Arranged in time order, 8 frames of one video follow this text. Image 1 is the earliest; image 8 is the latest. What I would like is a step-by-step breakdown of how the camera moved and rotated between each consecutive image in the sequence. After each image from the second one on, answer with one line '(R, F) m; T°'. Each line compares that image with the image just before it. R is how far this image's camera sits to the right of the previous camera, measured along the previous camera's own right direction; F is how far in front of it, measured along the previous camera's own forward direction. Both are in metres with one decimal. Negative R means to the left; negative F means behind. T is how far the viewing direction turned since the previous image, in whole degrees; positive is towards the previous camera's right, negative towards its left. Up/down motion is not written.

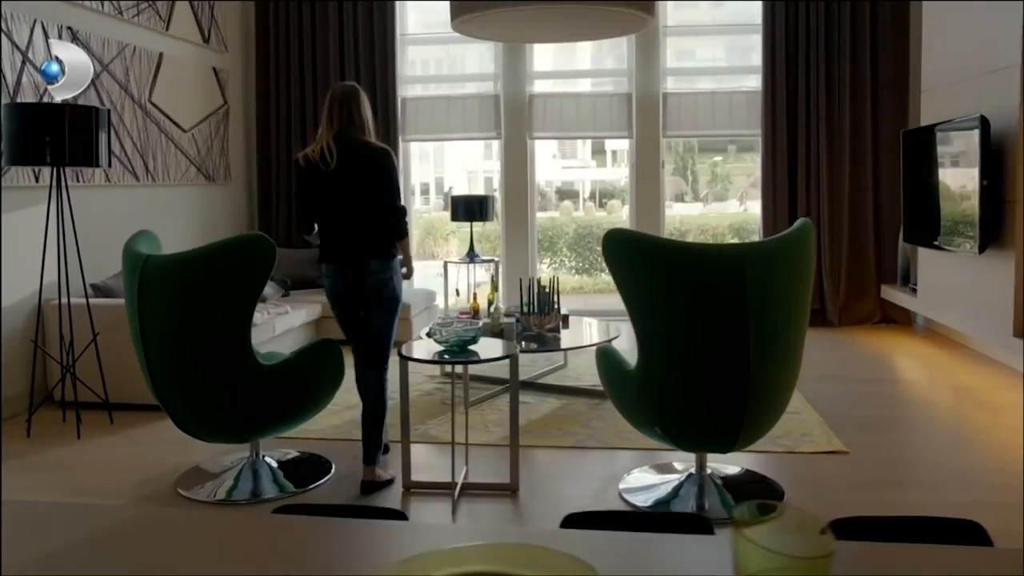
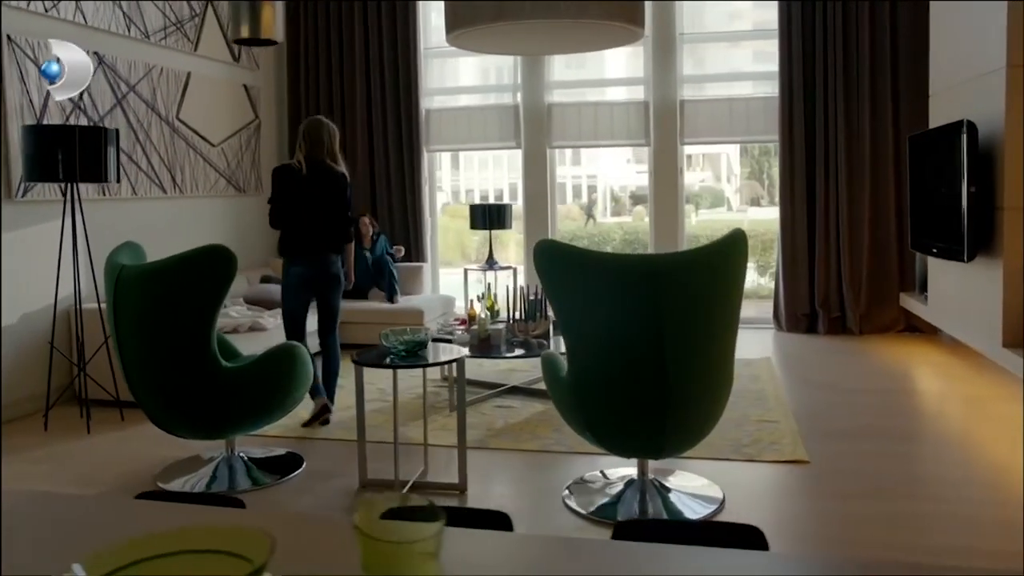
(+0.5, -0.1) m; -5°
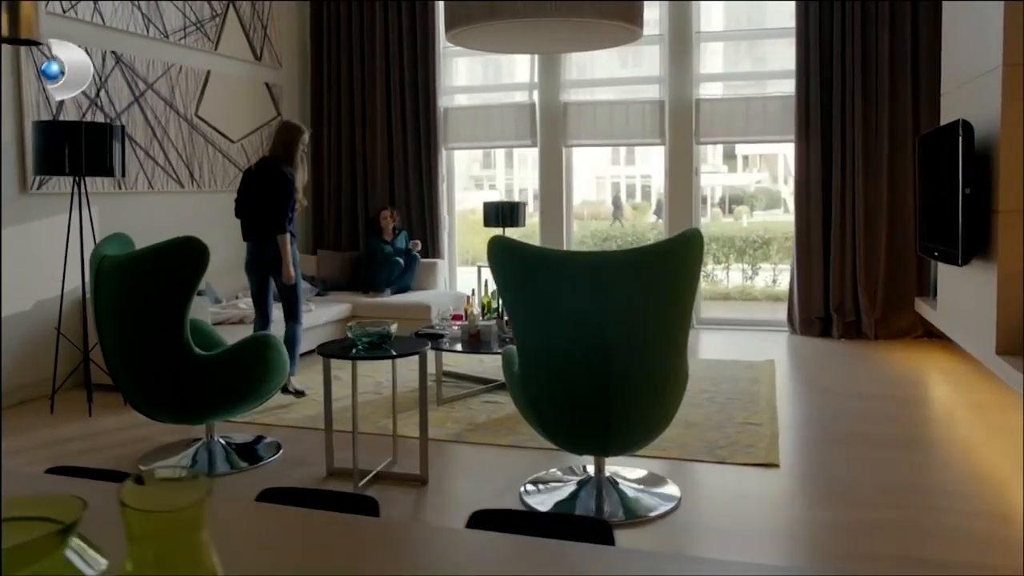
(+0.4, 0.0) m; -4°
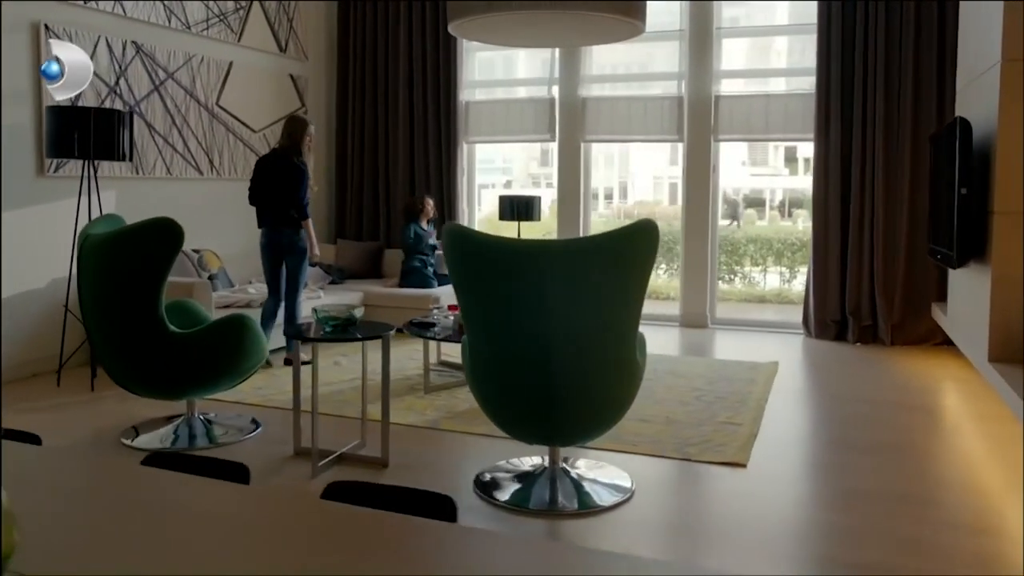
(+0.4, 0.0) m; -4°
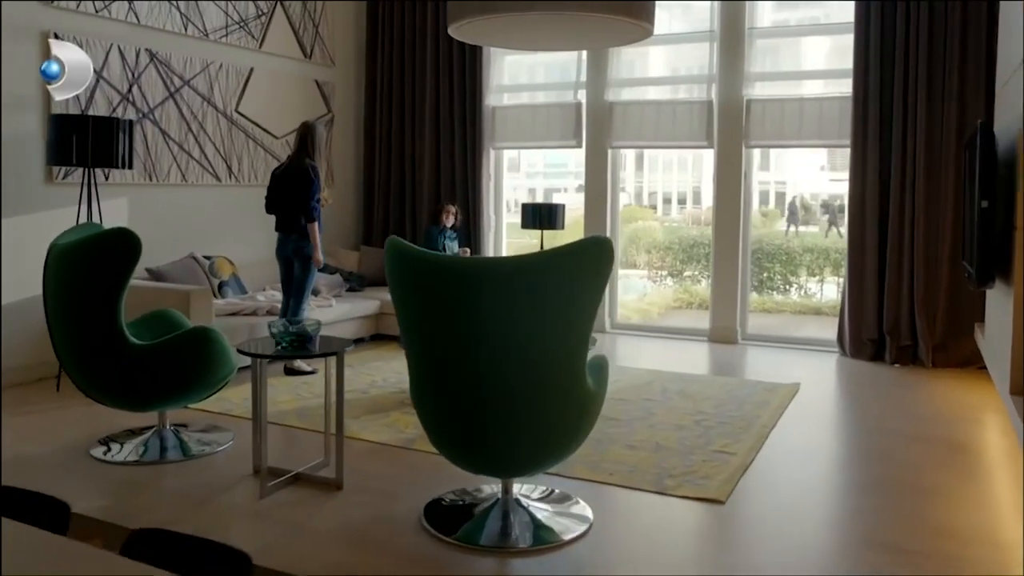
(+0.4, +0.2) m; -5°
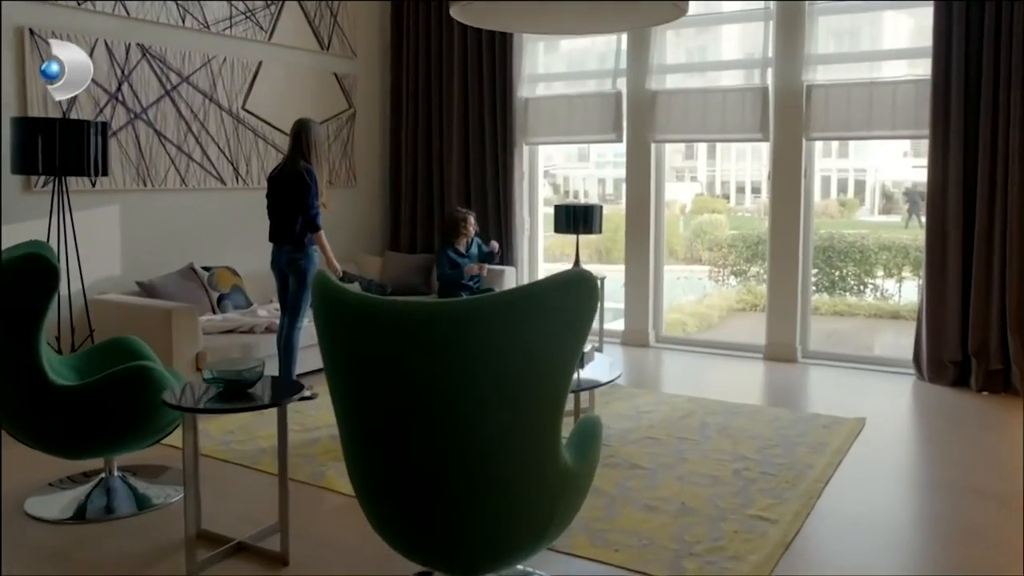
(+0.3, +0.6) m; -5°
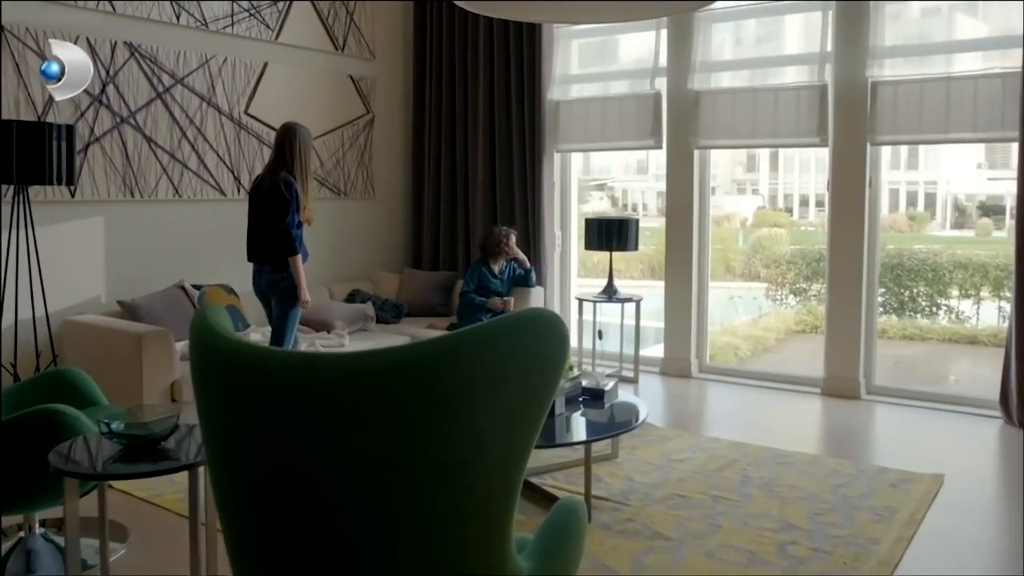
(+0.2, +0.6) m; -4°
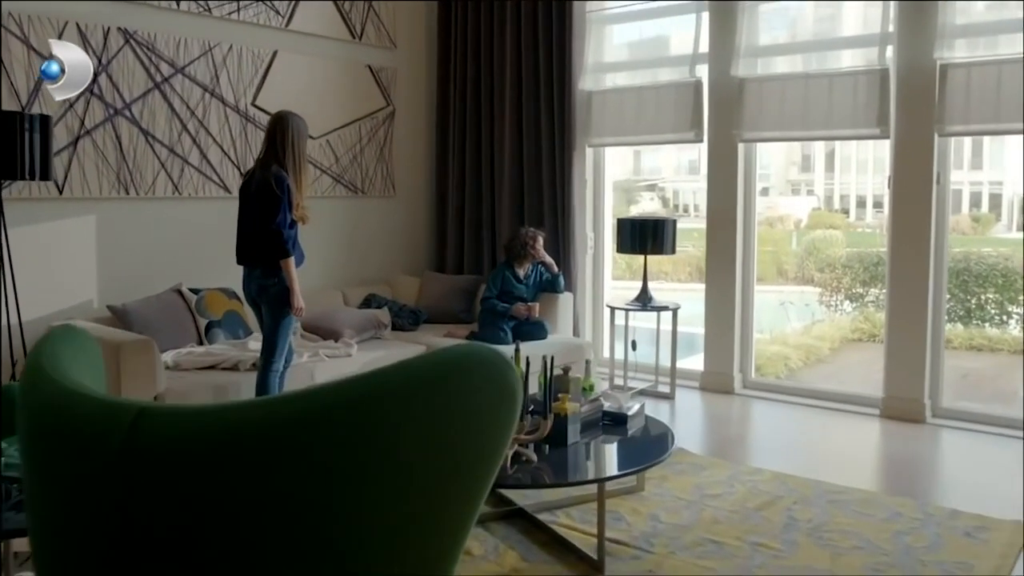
(+0.1, +0.4) m; -3°
